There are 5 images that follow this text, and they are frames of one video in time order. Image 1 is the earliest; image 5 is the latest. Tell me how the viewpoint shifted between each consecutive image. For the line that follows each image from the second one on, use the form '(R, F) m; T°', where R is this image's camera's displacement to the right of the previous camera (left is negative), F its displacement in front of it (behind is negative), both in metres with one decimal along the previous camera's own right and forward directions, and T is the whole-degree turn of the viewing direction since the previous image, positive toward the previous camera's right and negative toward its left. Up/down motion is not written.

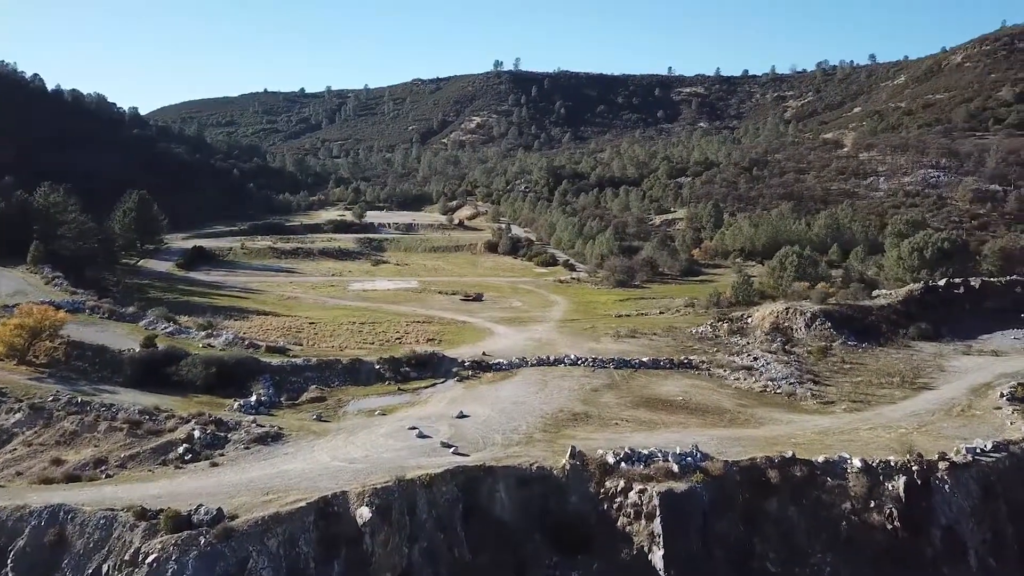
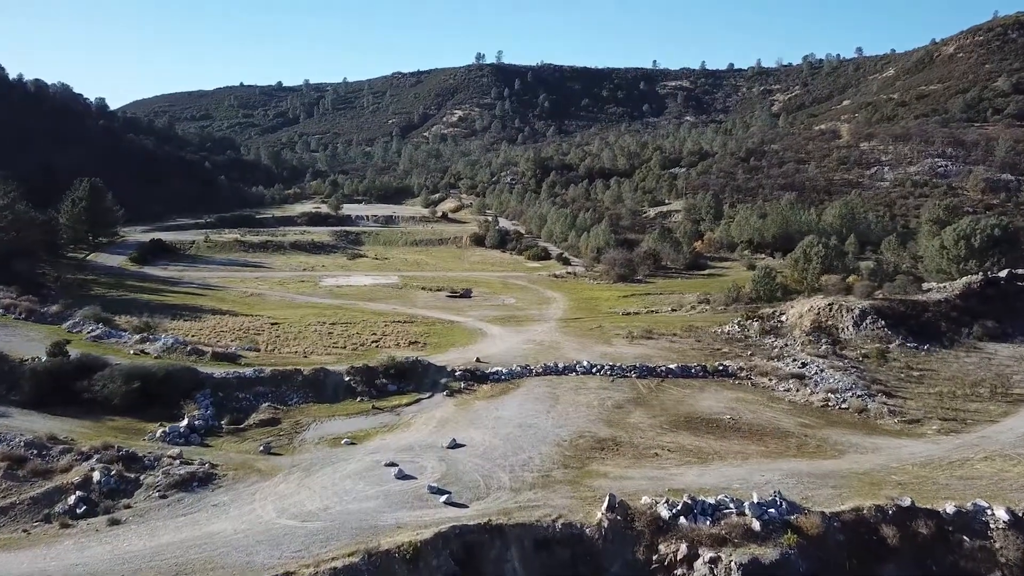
(-0.9, +8.1) m; +1°
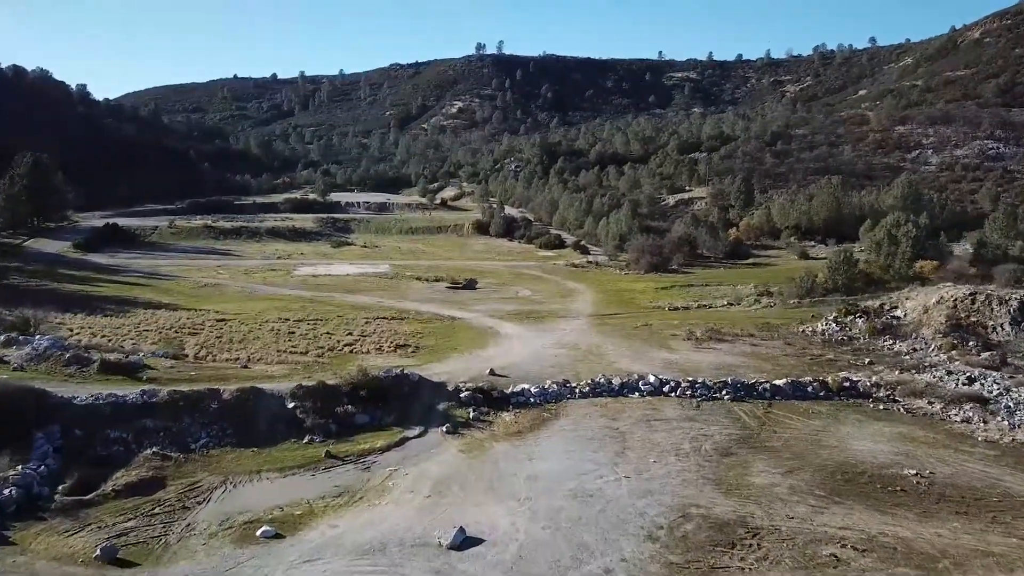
(-1.1, +12.4) m; 0°
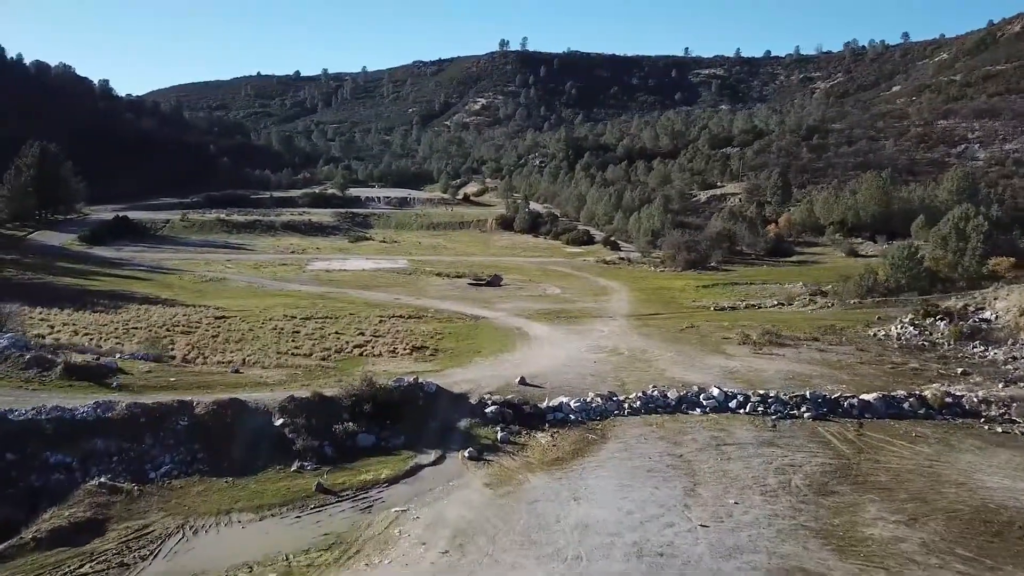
(-0.4, +4.2) m; -2°
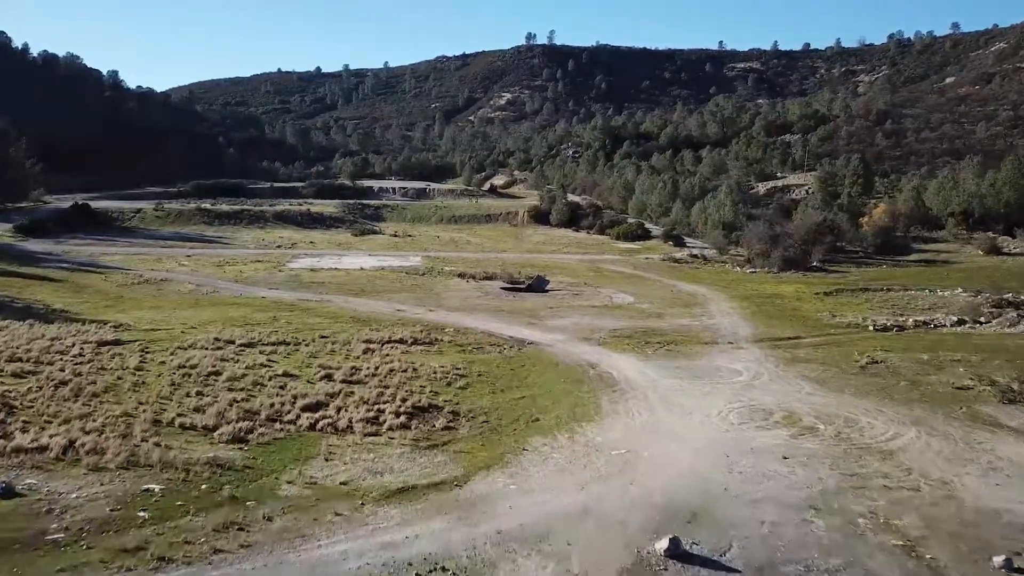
(-1.3, +14.1) m; -2°
